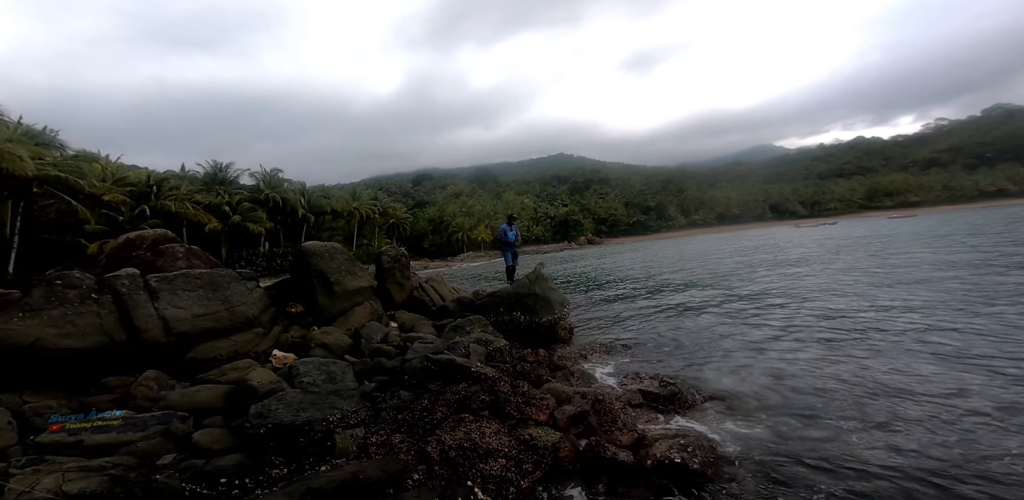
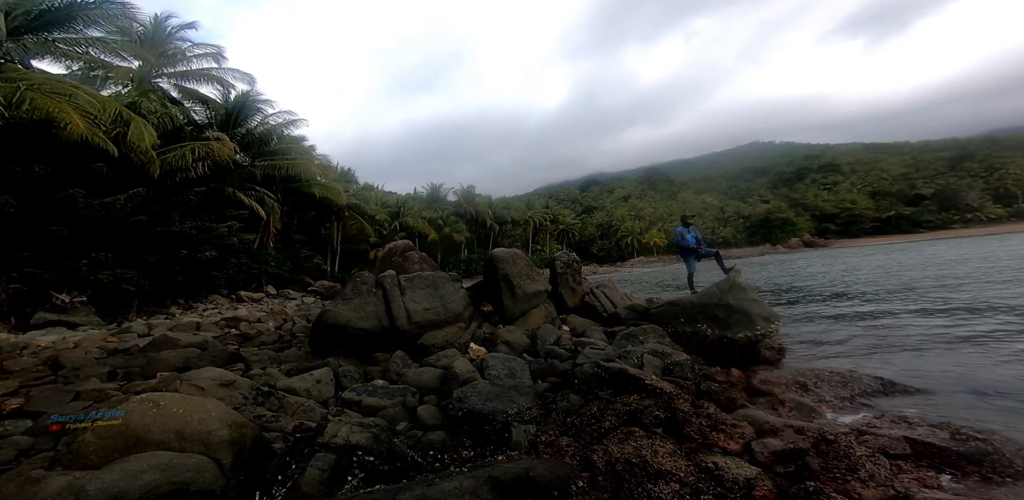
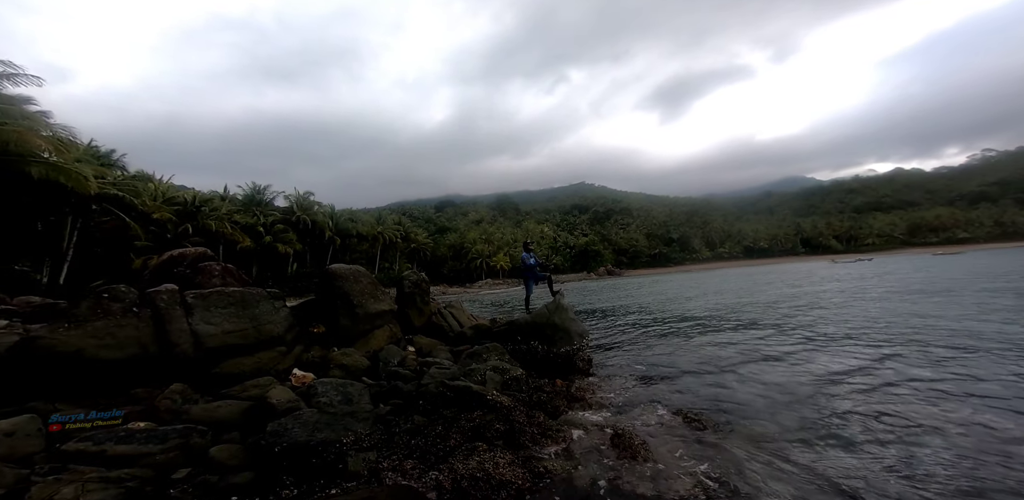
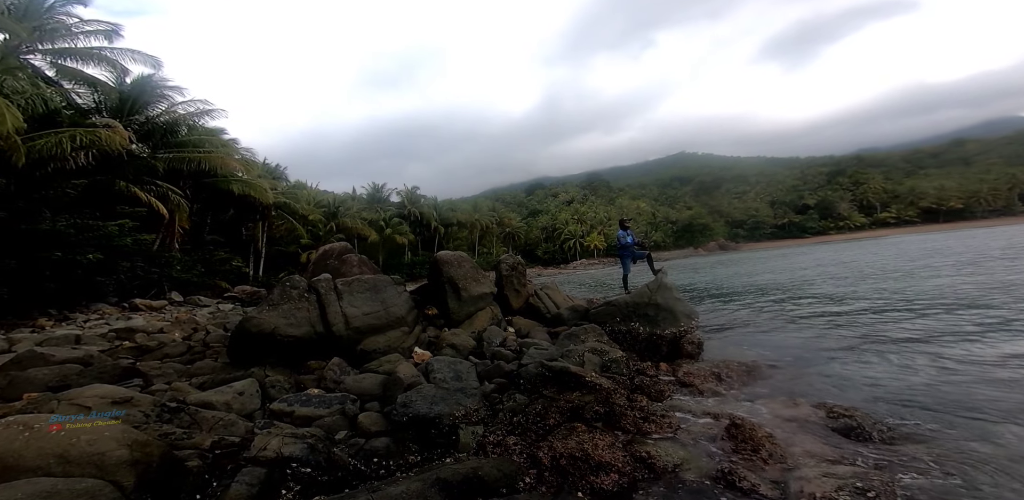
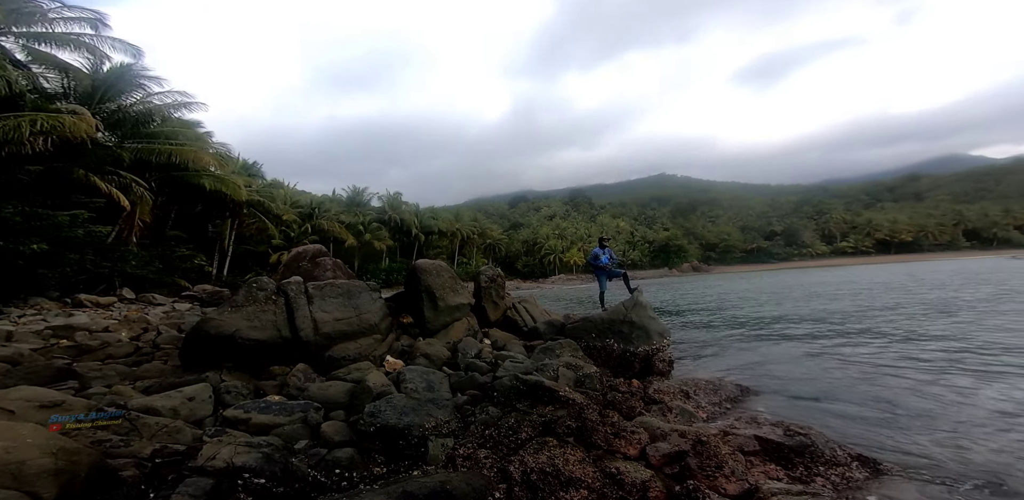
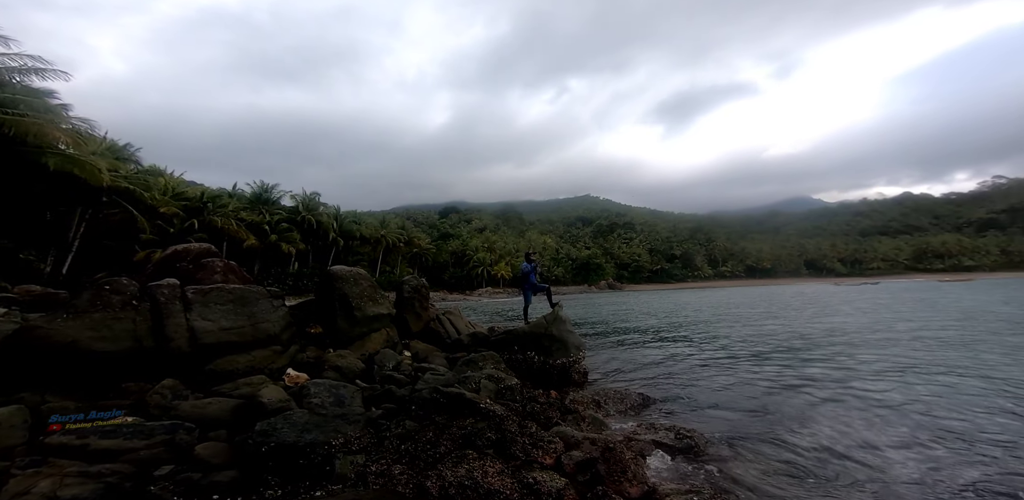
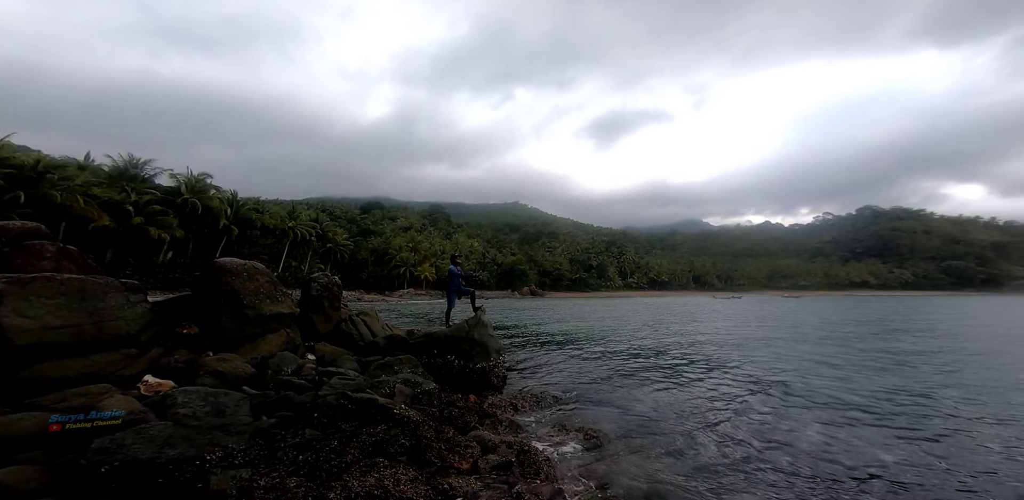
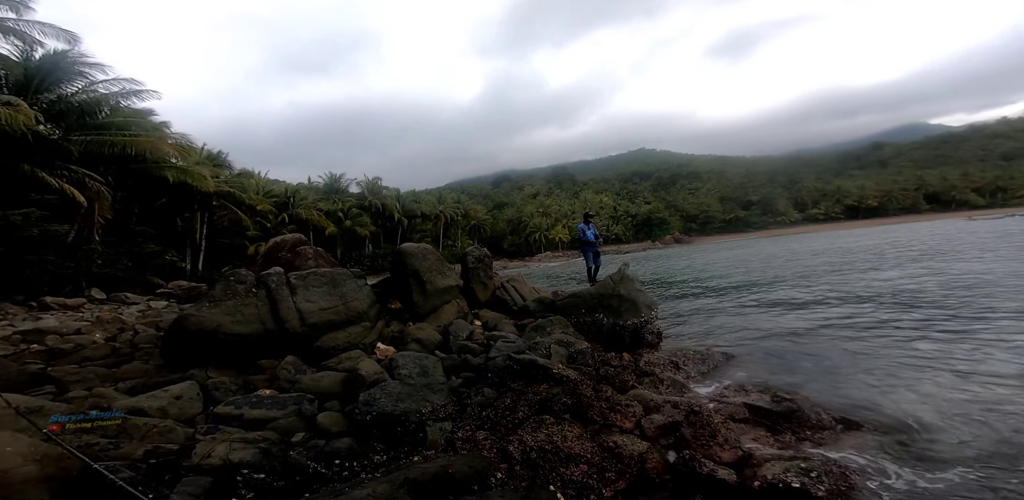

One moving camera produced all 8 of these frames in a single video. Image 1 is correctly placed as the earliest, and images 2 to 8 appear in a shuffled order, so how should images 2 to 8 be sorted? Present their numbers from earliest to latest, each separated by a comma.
8, 2, 5, 6, 7, 3, 4
